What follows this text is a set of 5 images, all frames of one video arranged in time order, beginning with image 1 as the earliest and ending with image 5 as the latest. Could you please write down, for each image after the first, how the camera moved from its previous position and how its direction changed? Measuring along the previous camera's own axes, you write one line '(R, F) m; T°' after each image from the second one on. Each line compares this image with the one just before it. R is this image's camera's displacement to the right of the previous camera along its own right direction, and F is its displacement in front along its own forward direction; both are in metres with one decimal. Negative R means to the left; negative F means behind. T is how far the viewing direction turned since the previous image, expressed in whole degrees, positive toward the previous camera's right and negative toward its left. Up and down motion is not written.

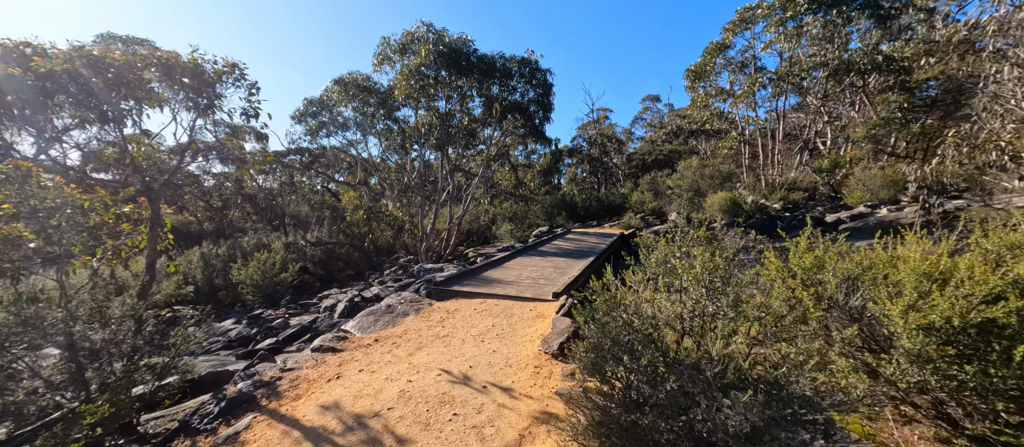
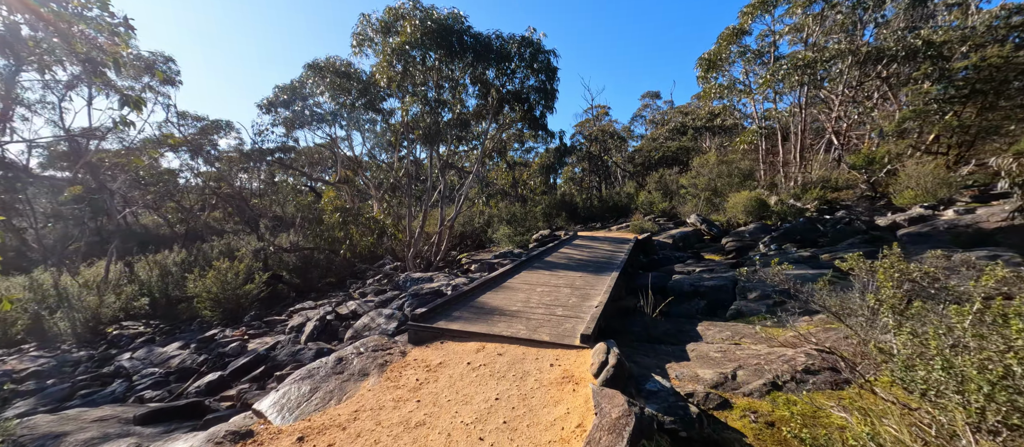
(-0.1, +1.5) m; +1°
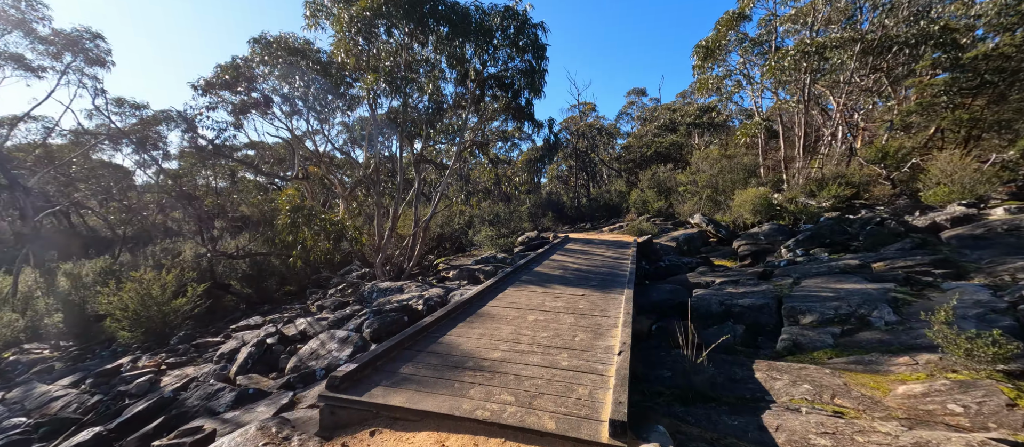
(0.0, +1.4) m; +2°
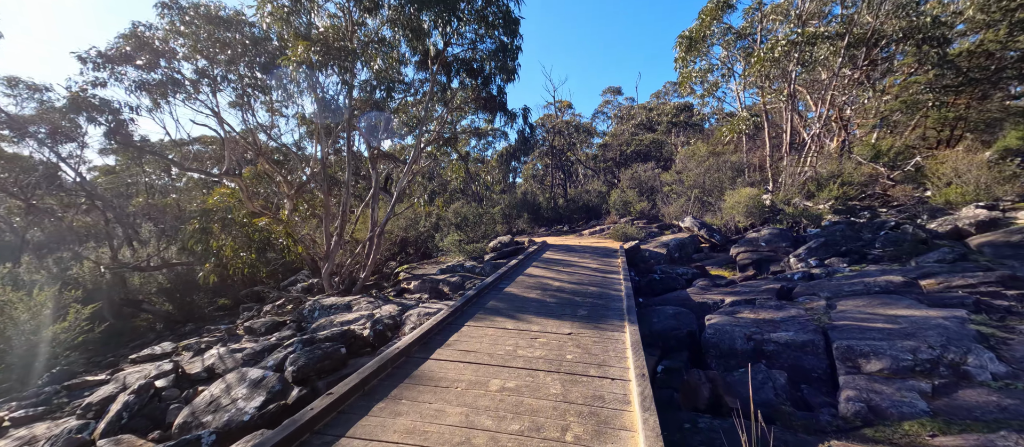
(+0.1, +1.3) m; +4°
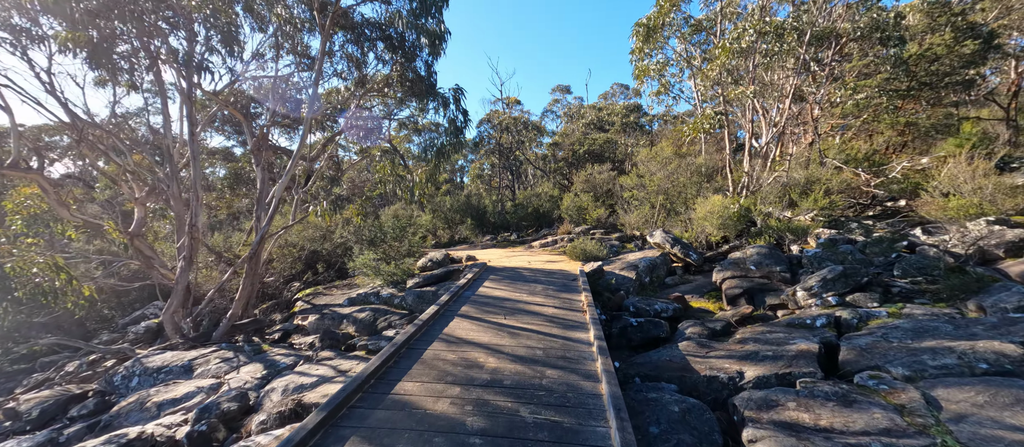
(+0.4, +2.1) m; +7°
